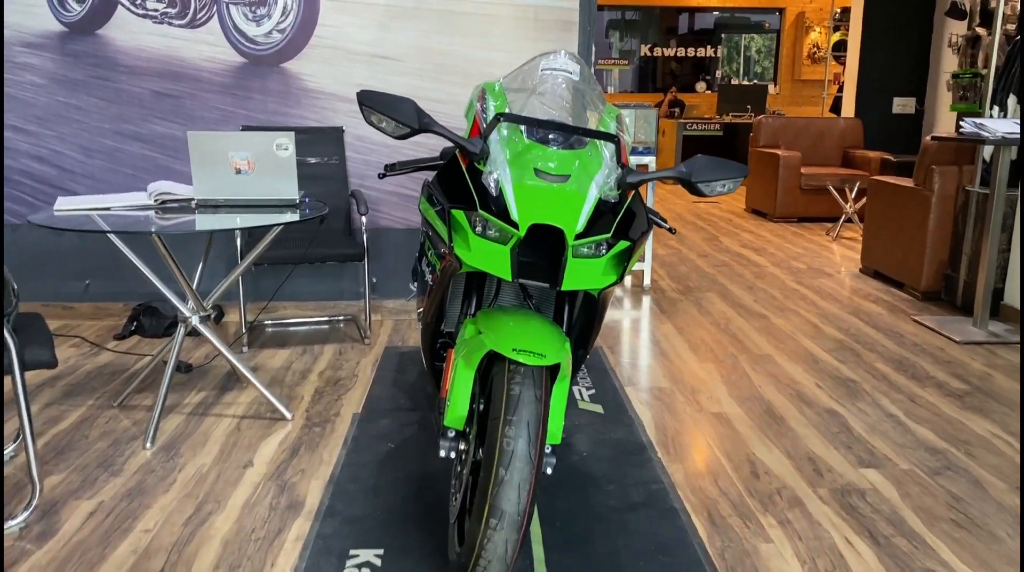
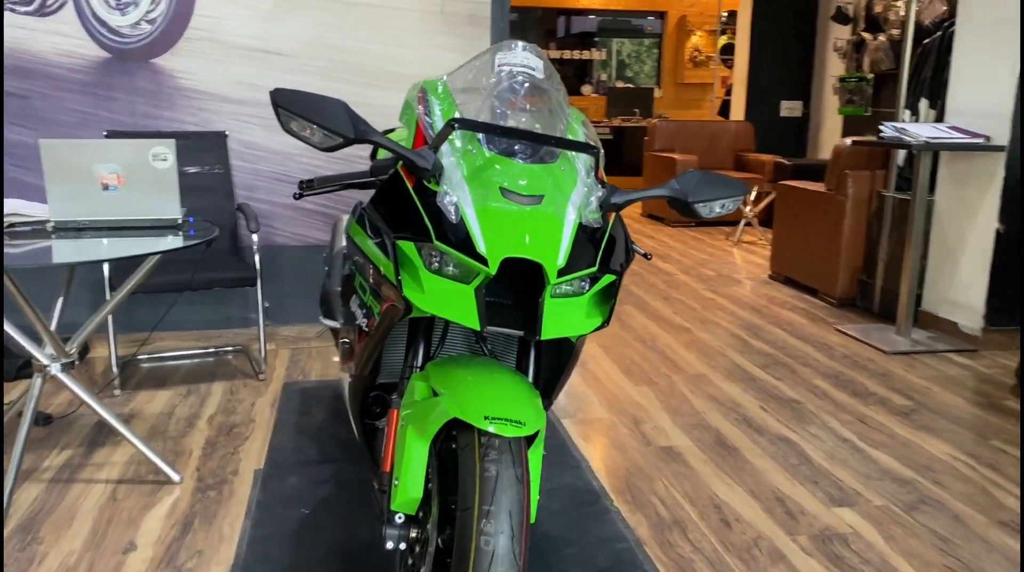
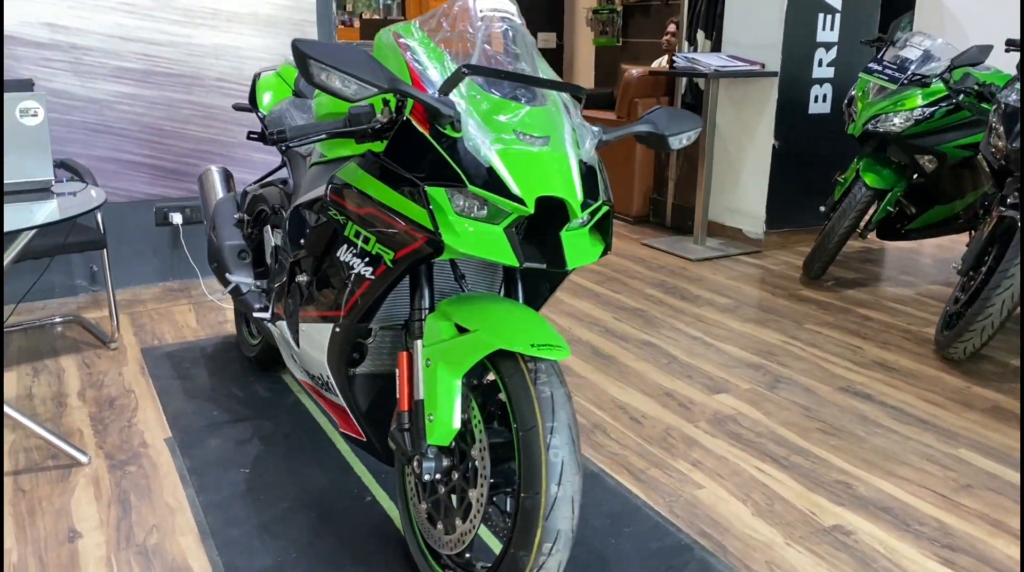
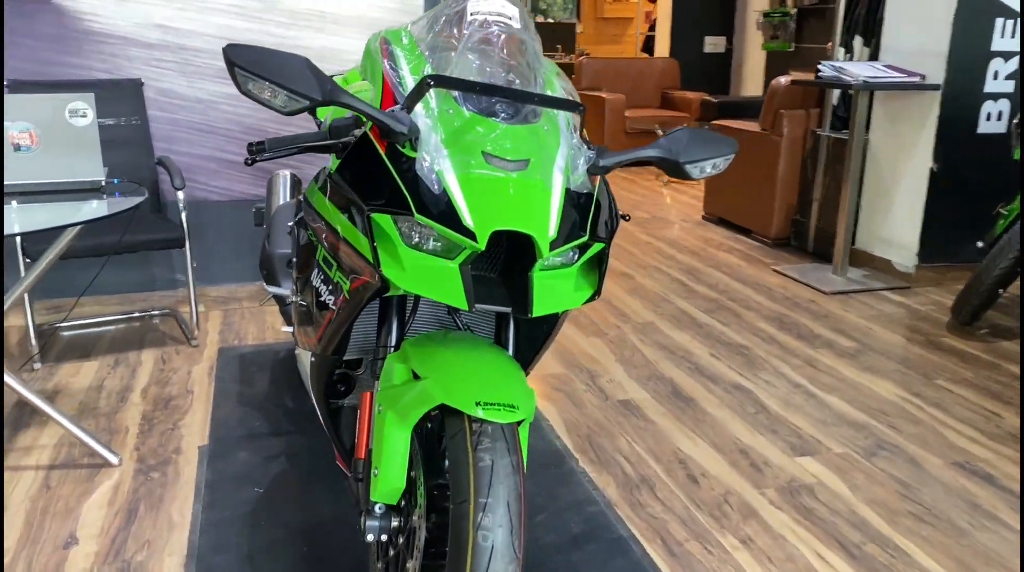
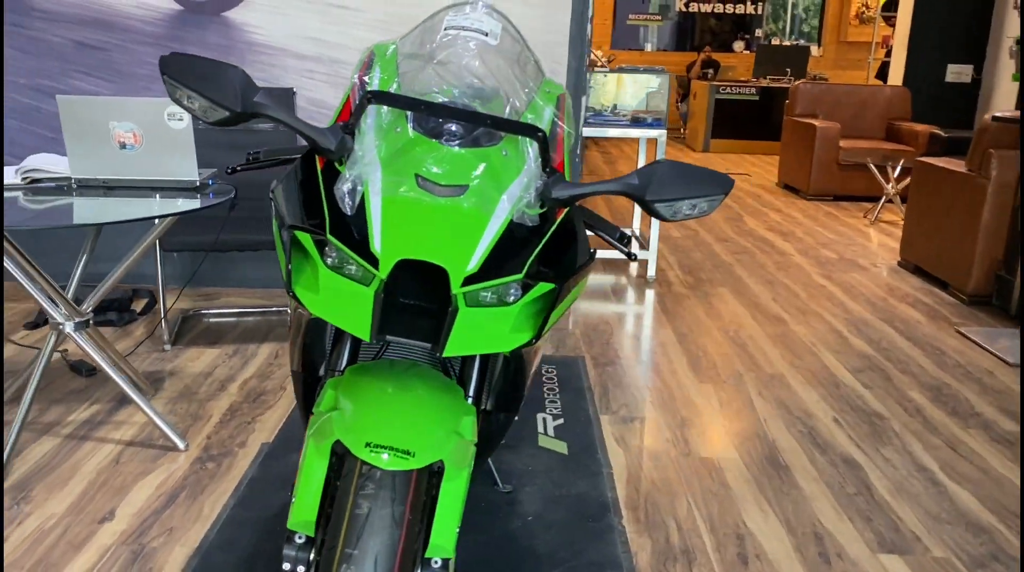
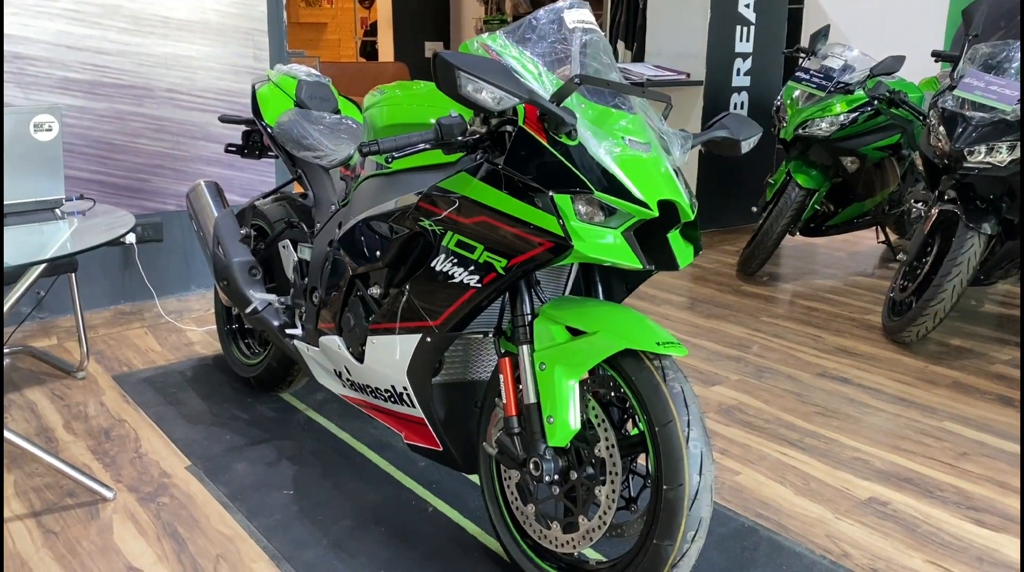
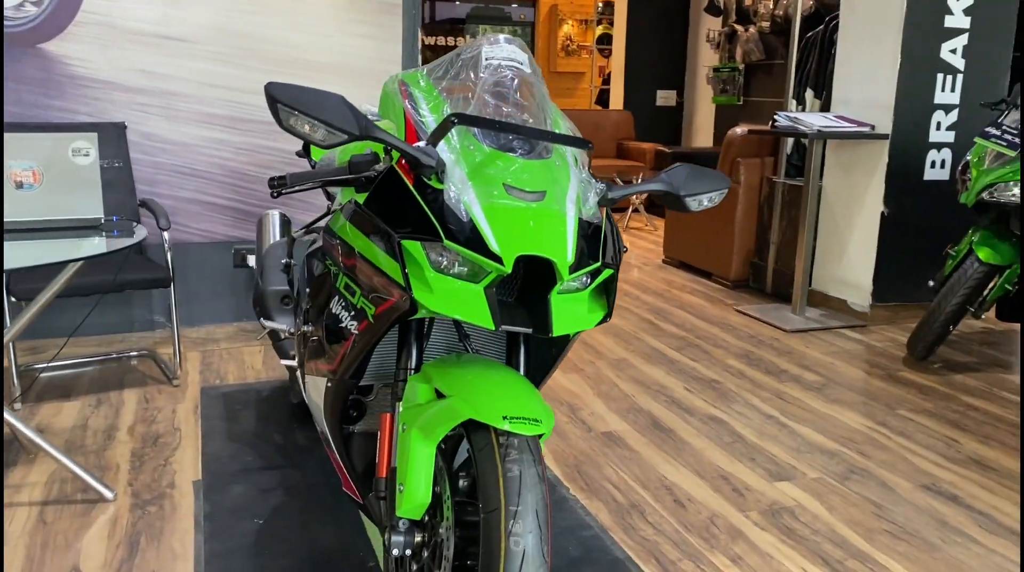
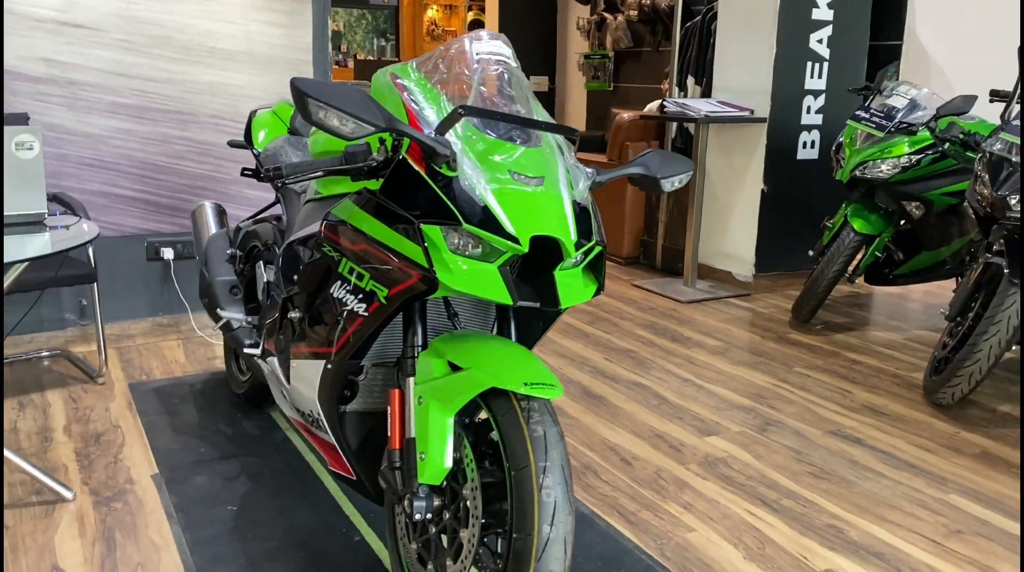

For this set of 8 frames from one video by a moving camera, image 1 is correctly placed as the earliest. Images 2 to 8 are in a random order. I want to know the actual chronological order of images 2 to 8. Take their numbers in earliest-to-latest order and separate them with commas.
2, 7, 8, 6, 3, 4, 5
